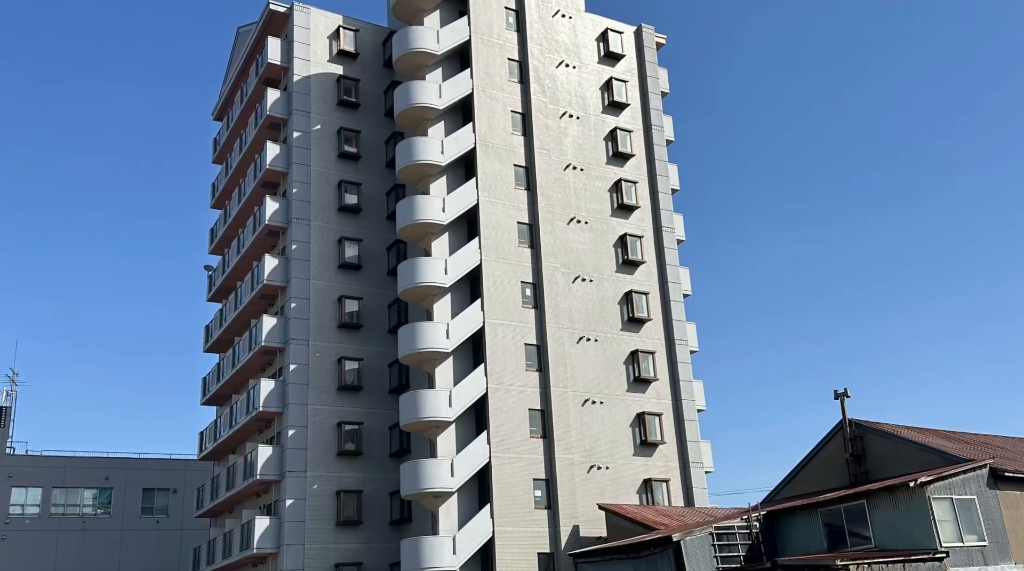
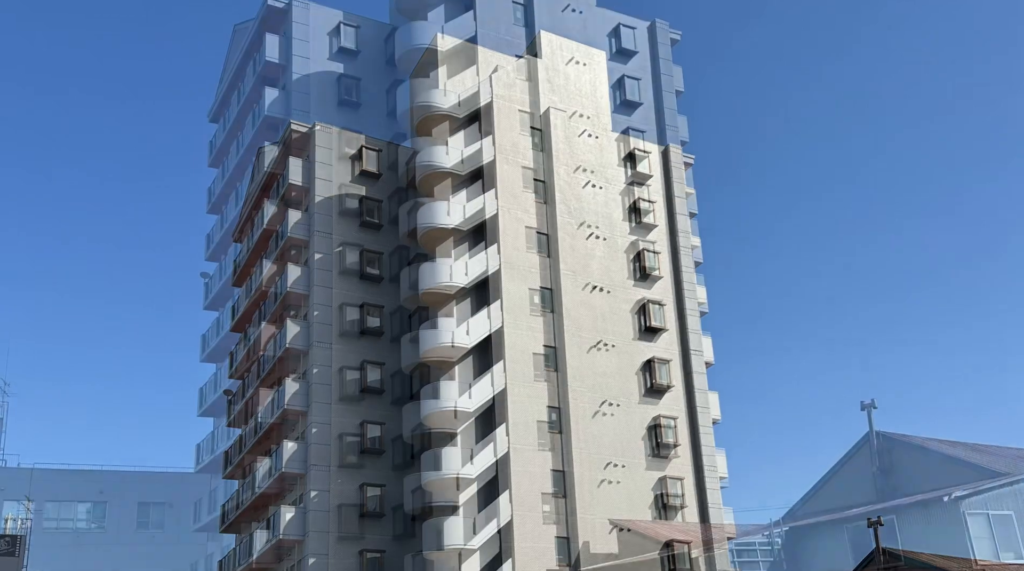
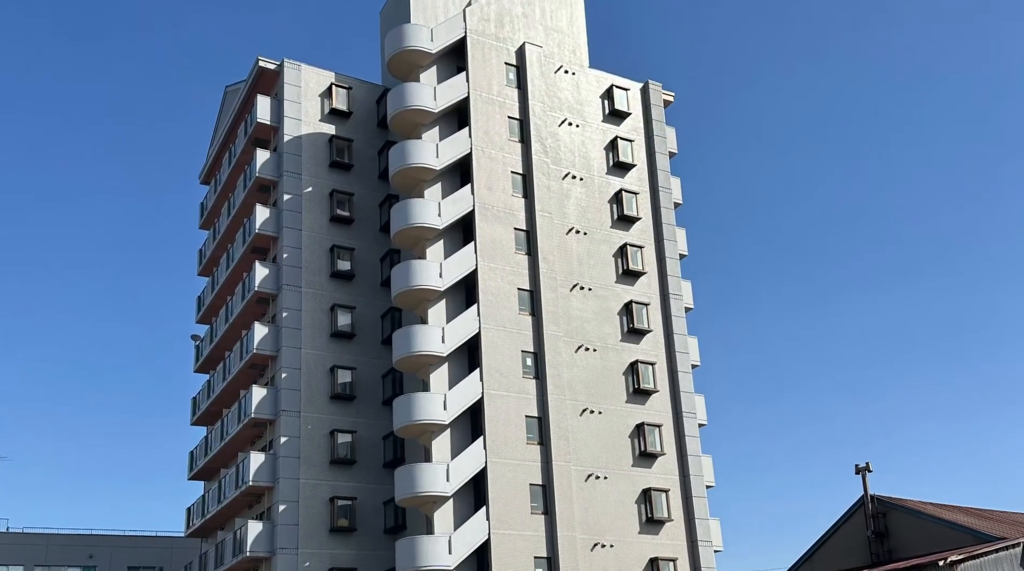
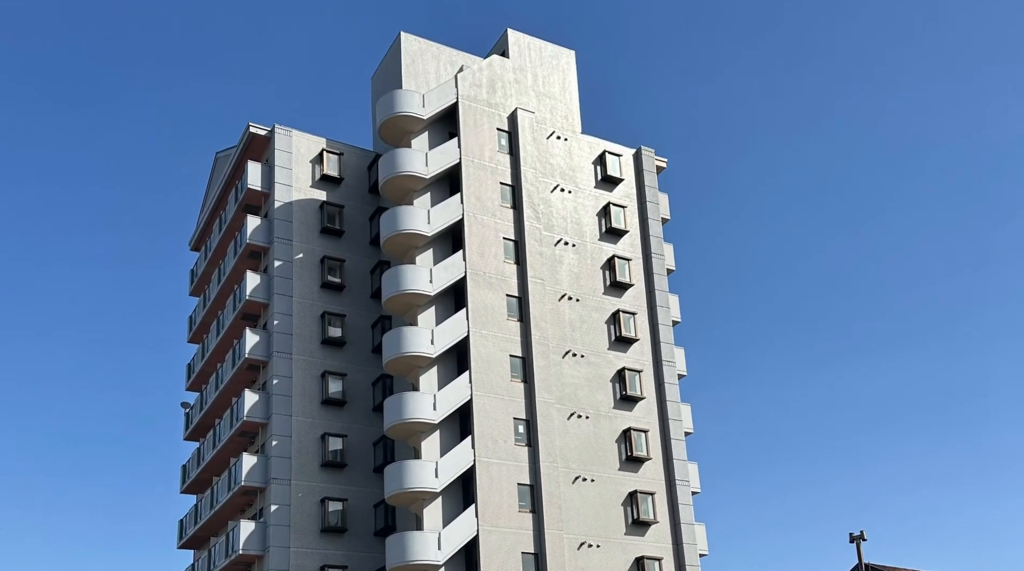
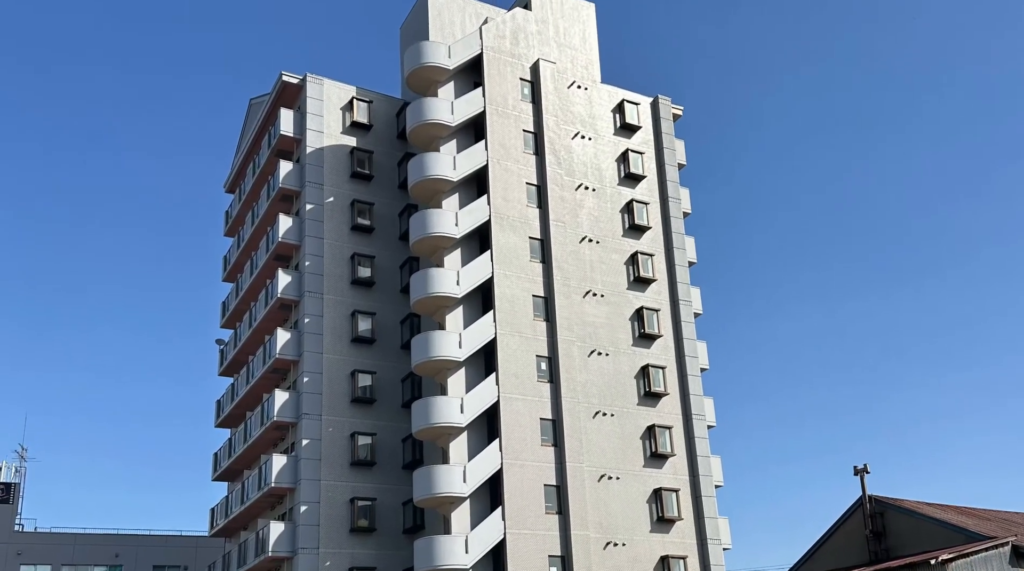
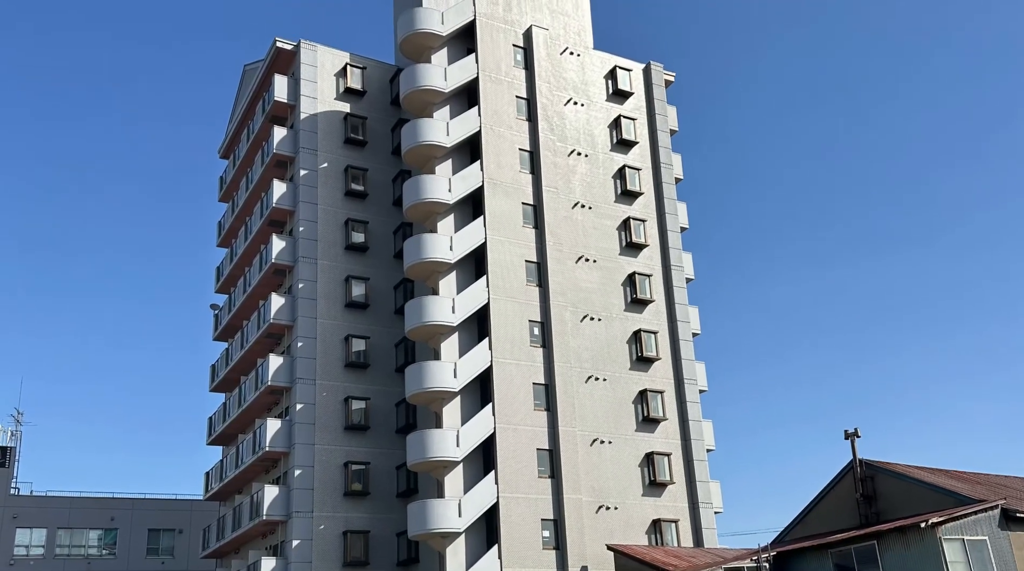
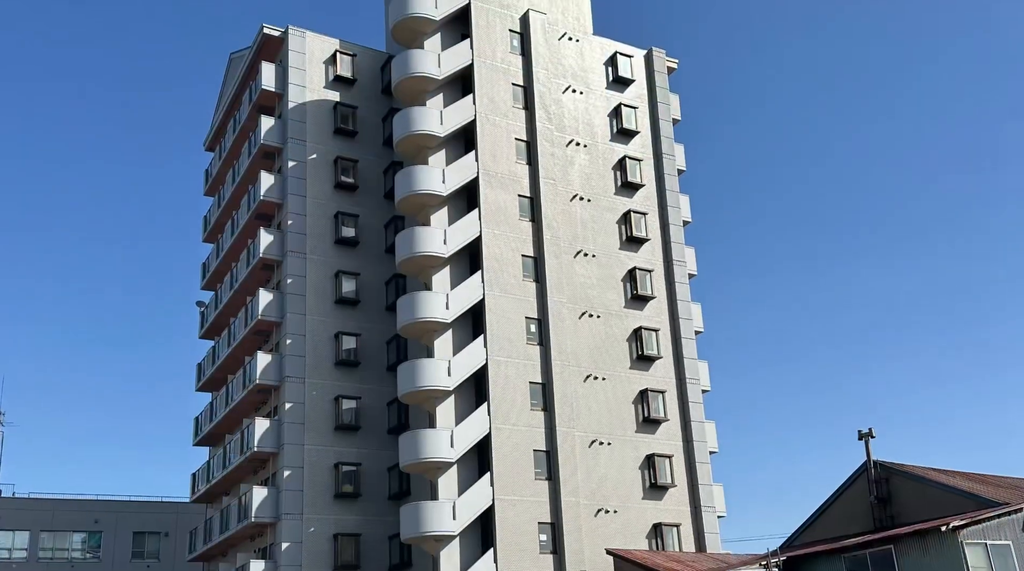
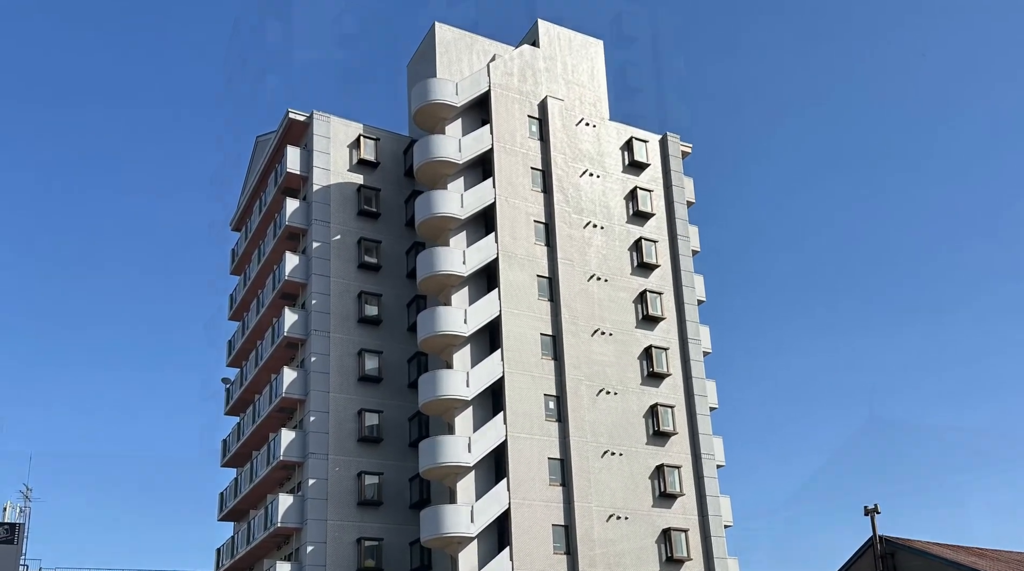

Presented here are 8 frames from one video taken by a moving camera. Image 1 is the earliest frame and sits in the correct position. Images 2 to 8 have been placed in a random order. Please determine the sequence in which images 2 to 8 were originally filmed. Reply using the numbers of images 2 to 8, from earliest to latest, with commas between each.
6, 5, 8, 2, 7, 3, 4
